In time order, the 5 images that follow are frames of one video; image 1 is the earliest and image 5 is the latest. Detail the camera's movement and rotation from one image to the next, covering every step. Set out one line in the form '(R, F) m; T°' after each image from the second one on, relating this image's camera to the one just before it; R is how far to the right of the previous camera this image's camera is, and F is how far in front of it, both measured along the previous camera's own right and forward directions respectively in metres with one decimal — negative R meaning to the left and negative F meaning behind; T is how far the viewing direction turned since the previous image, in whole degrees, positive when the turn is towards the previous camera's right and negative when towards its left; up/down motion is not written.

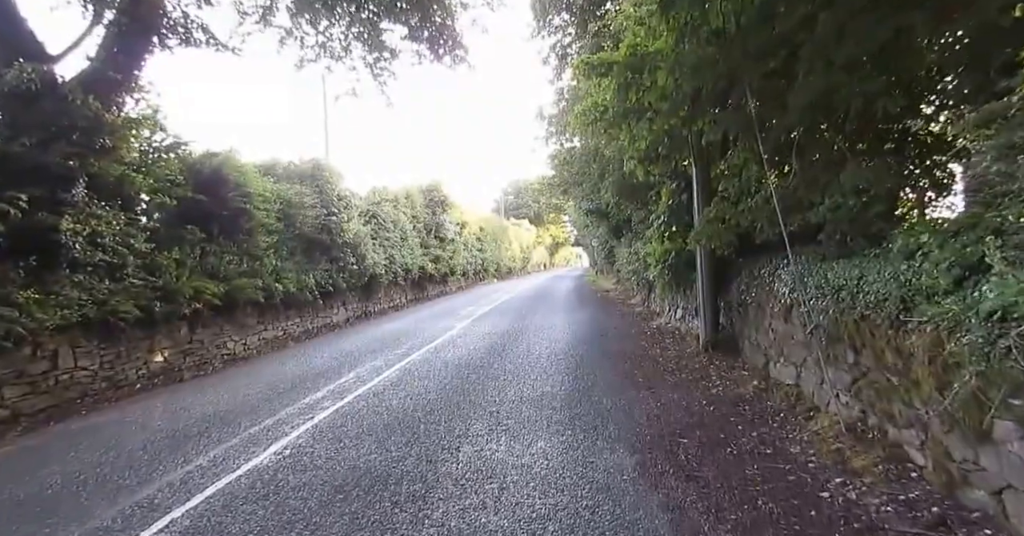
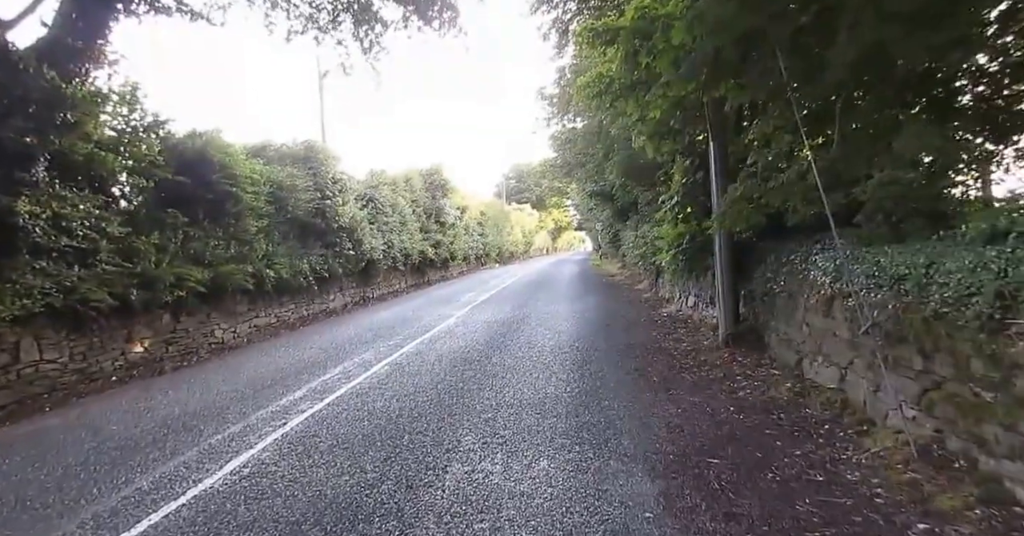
(0.0, +0.7) m; 0°
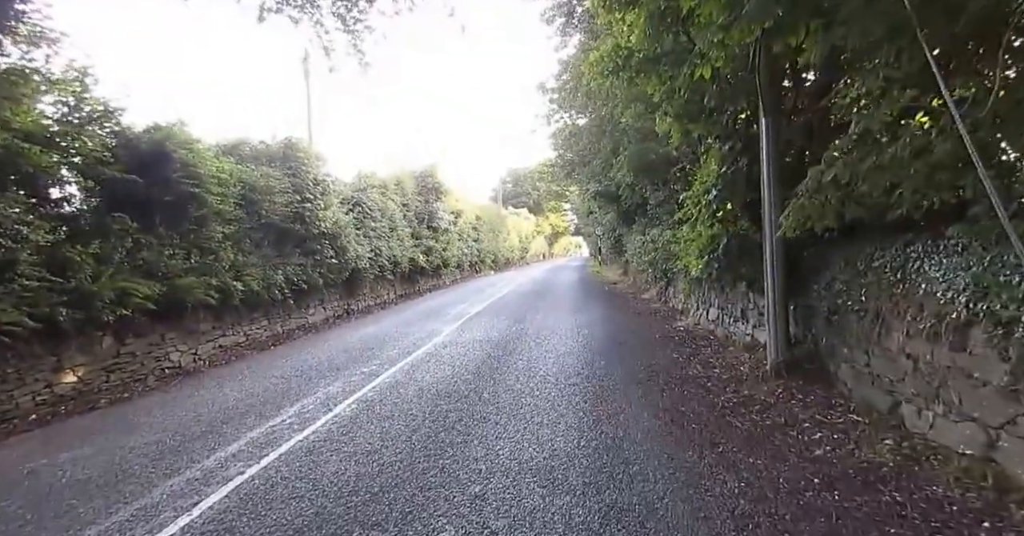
(0.0, +1.3) m; 0°
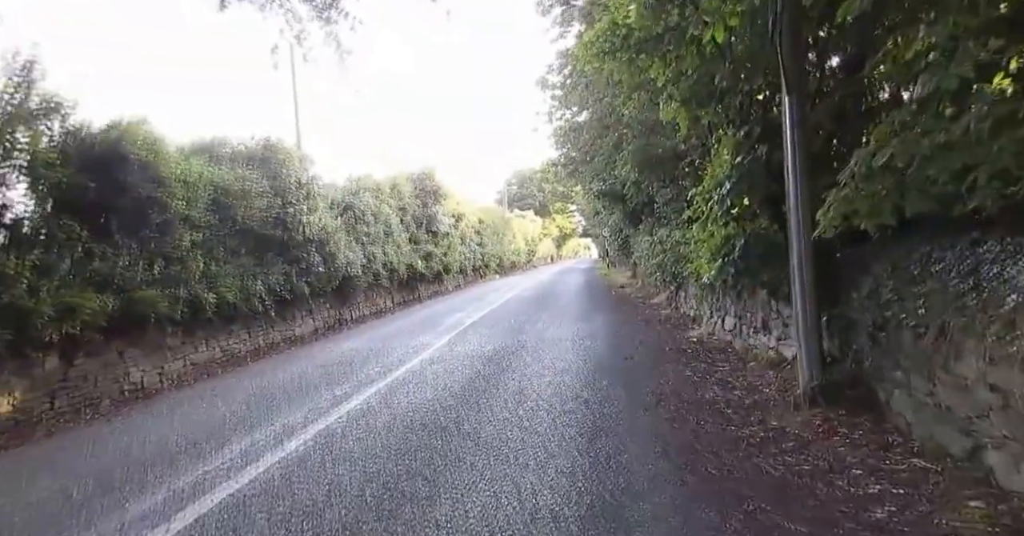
(+0.2, +0.8) m; -1°
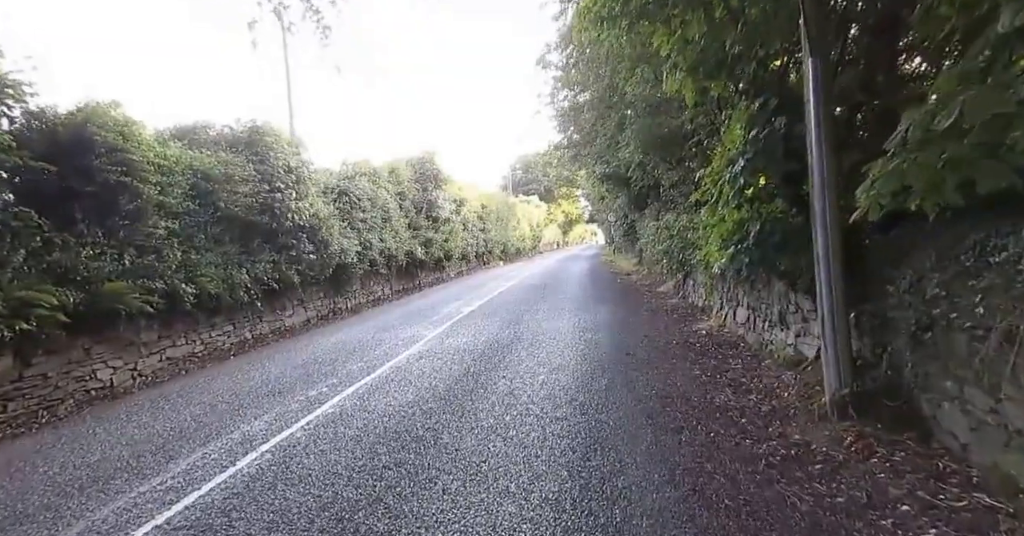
(+0.2, +0.6) m; -1°
